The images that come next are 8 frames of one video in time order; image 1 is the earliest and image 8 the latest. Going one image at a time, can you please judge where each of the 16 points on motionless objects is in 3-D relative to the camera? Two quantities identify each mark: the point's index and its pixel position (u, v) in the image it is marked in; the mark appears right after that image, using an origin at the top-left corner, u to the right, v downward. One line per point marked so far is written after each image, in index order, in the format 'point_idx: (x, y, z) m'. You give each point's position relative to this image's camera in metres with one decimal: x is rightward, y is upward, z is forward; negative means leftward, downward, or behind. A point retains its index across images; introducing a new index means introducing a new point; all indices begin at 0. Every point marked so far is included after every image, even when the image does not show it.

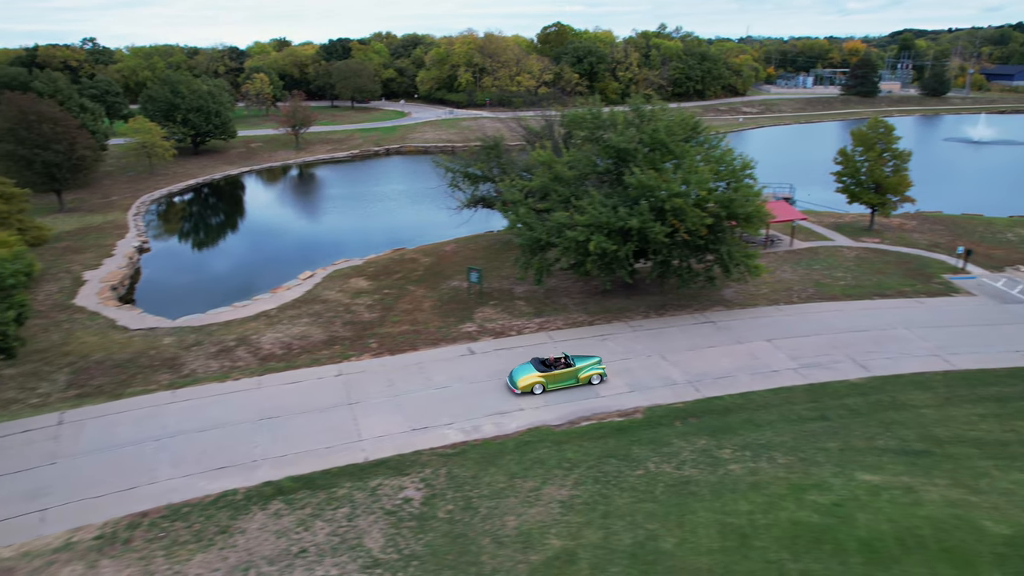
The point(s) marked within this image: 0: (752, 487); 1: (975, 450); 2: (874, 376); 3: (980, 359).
0: (+4.5, -3.7, +12.2) m
1: (+9.6, -3.4, +13.5) m
2: (+9.3, -2.3, +16.7) m
3: (+12.5, -1.9, +17.5) m
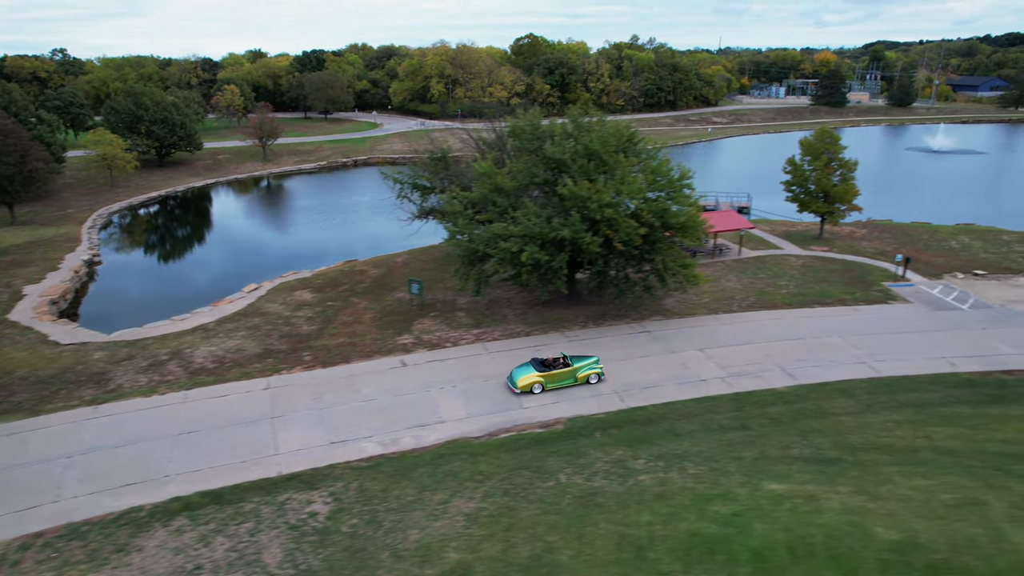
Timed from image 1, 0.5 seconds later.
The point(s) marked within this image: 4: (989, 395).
0: (+2.7, -3.9, +12.2) m
1: (+7.8, -3.5, +13.7) m
2: (+7.4, -2.5, +16.9) m
3: (+10.6, -2.2, +17.7) m
4: (+12.0, -2.7, +16.5) m
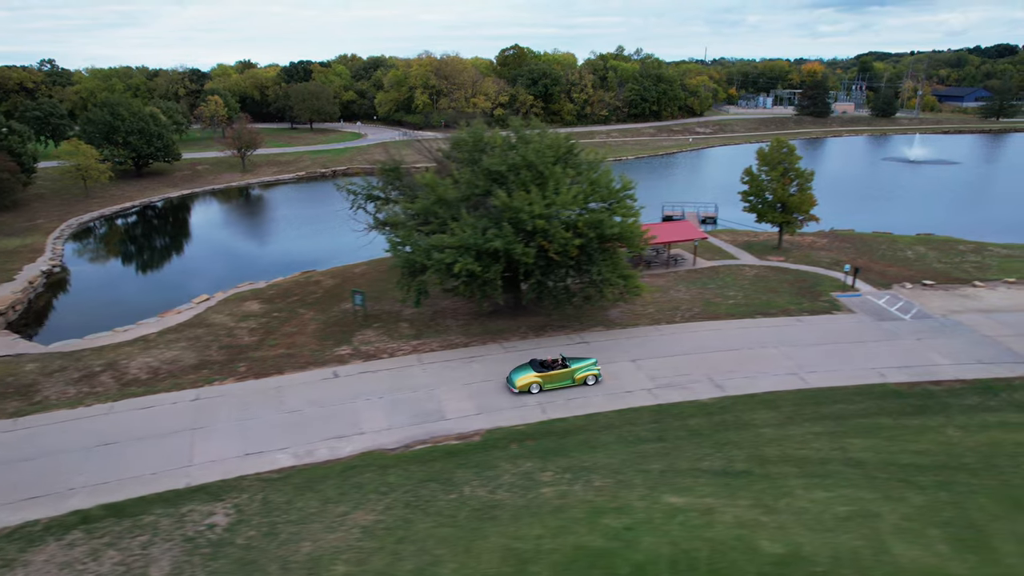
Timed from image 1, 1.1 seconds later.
0: (+0.8, -4.1, +12.2) m
1: (+5.9, -3.8, +13.7) m
2: (+5.5, -2.8, +16.9) m
3: (+8.7, -2.5, +17.7) m
4: (+10.1, -3.0, +16.5) m
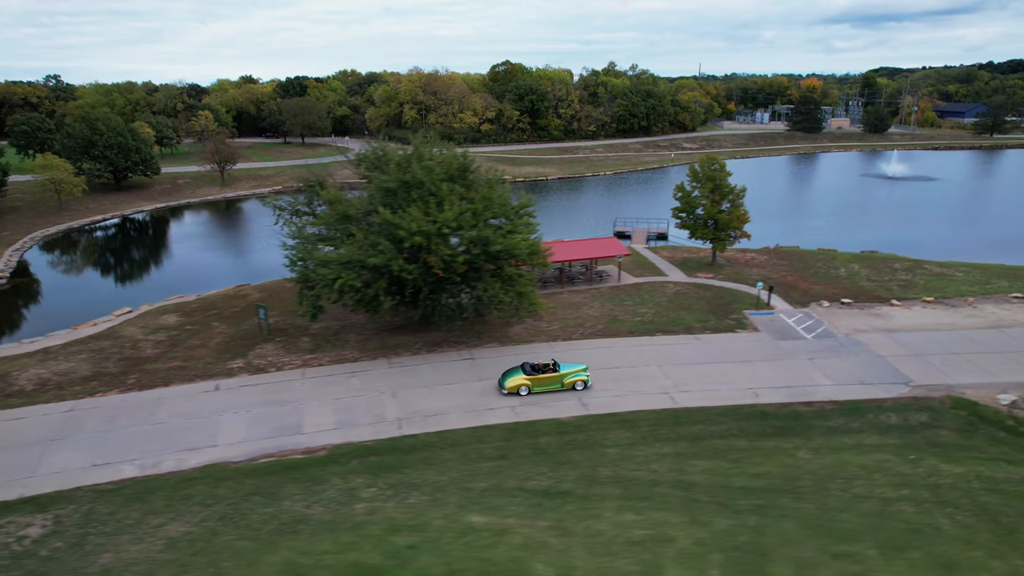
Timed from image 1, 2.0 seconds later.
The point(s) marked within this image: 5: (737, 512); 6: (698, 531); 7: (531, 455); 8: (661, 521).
0: (-2.9, -4.4, +12.2) m
1: (+2.2, -4.2, +13.6) m
2: (+1.9, -3.3, +16.8) m
3: (+5.1, -3.0, +17.6) m
4: (+6.5, -3.5, +16.3) m
5: (+4.3, -4.3, +12.5) m
6: (+3.4, -4.4, +11.8) m
7: (+0.4, -3.9, +15.1) m
8: (+2.8, -4.3, +12.2) m
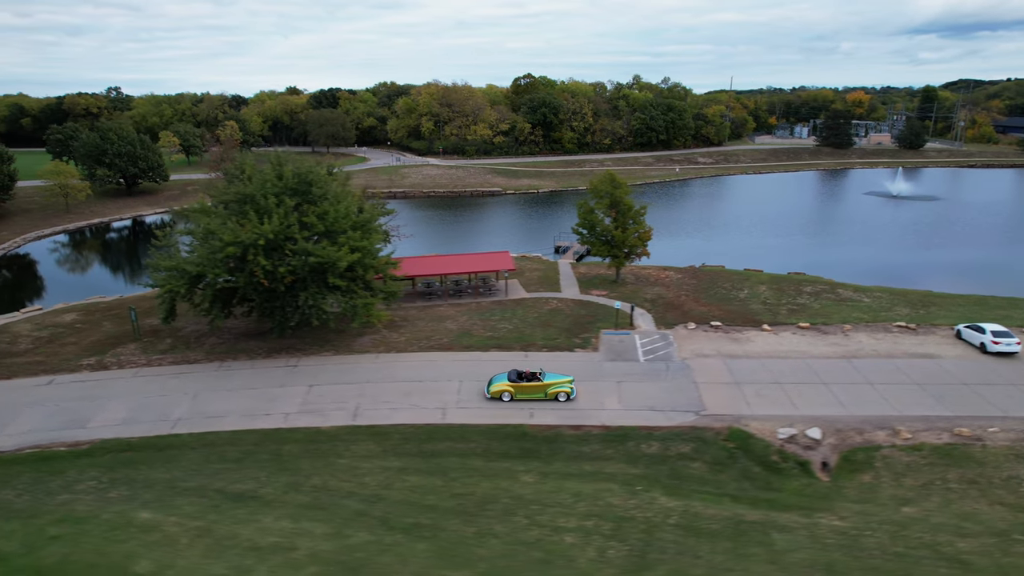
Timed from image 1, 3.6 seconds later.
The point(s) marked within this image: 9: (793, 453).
0: (-9.6, -4.6, +13.1) m
1: (-4.3, -4.5, +13.9) m
2: (-4.3, -3.6, +17.1) m
3: (-1.0, -3.4, +17.6) m
4: (+0.2, -4.0, +16.2) m
5: (-2.3, -4.6, +12.6) m
6: (-3.4, -4.7, +12.0) m
7: (-5.9, -4.1, +15.6) m
8: (-3.9, -4.6, +12.4) m
9: (+6.8, -4.0, +15.8) m
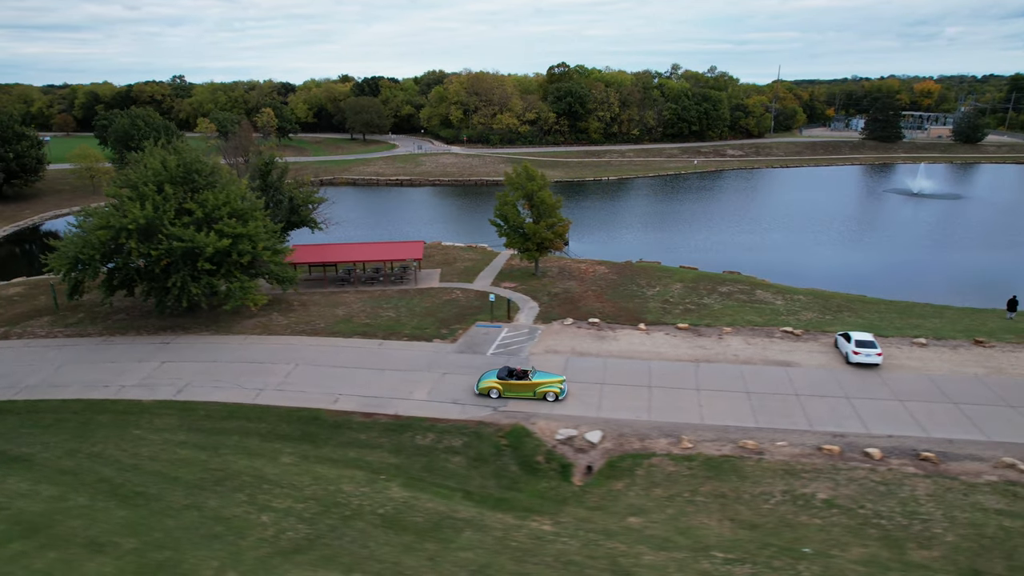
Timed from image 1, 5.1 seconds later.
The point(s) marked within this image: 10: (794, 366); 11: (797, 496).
0: (-15.4, -4.0, +14.8) m
1: (-10.1, -4.1, +15.0) m
2: (-9.6, -3.1, +18.2) m
3: (-6.3, -3.1, +18.3) m
4: (-5.3, -3.7, +16.8) m
5: (-8.3, -4.3, +13.5) m
6: (-9.4, -4.3, +13.0) m
7: (-11.5, -3.6, +16.9) m
8: (-9.9, -4.2, +13.5) m
9: (+1.1, -4.0, +15.6) m
10: (+8.5, -2.4, +19.8) m
11: (+6.0, -4.4, +13.7) m
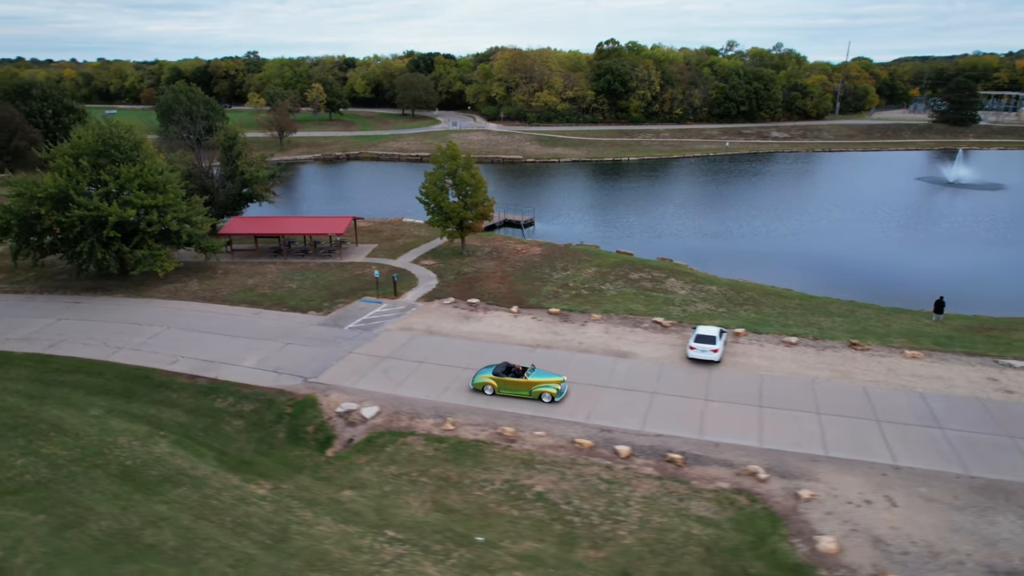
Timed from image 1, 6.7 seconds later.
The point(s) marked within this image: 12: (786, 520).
0: (-21.0, -2.6, +17.6) m
1: (-15.7, -3.0, +17.1) m
2: (-14.8, -2.0, +20.2) m
3: (-11.5, -2.1, +19.8) m
4: (-10.7, -2.8, +18.2) m
5: (-14.1, -3.4, +15.4) m
6: (-15.3, -3.4, +15.0) m
7: (-16.8, -2.4, +19.1) m
8: (-15.7, -3.2, +15.6) m
9: (-4.5, -3.4, +16.2) m
10: (+3.4, -2.0, +19.3) m
11: (+0.1, -4.1, +13.6) m
12: (+5.1, -4.4, +12.2) m
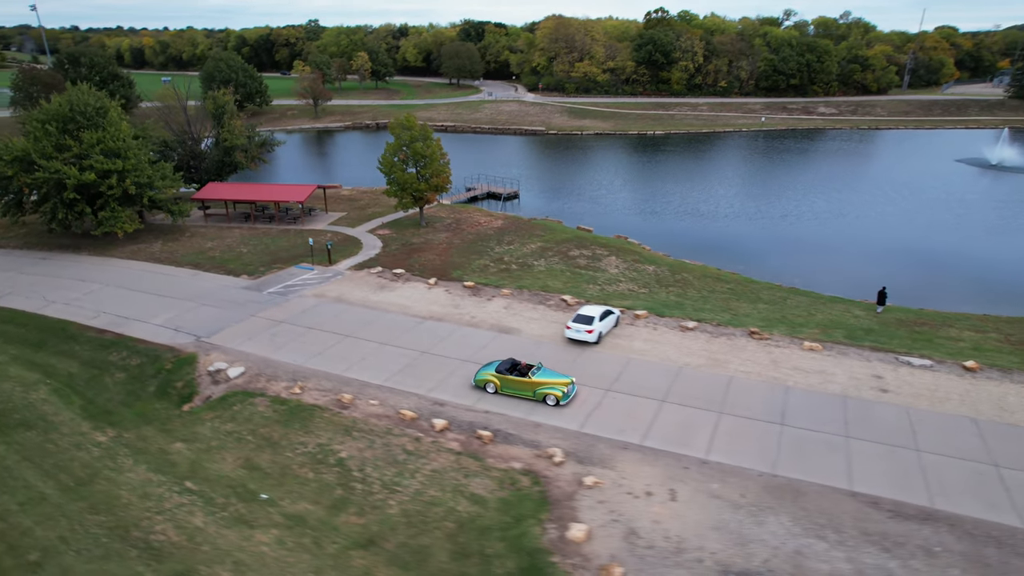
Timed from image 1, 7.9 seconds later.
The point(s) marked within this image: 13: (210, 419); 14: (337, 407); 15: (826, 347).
0: (-24.4, -0.9, +20.3) m
1: (-19.3, -1.6, +19.2) m
2: (-18.0, -0.5, +22.1) m
3: (-14.7, -0.7, +21.4) m
4: (-14.2, -1.5, +19.8) m
5: (-17.9, -2.1, +17.4) m
6: (-19.1, -2.0, +17.1) m
7: (-20.1, -0.9, +21.3) m
8: (-19.4, -1.9, +17.8) m
9: (-8.3, -2.5, +17.1) m
10: (0.0, -1.3, +19.3) m
11: (-4.1, -3.5, +14.1) m
12: (+0.8, -4.0, +12.2) m
13: (-7.2, -3.2, +15.7) m
14: (-4.1, -2.8, +15.6) m
15: (+9.0, -1.7, +18.6) m
